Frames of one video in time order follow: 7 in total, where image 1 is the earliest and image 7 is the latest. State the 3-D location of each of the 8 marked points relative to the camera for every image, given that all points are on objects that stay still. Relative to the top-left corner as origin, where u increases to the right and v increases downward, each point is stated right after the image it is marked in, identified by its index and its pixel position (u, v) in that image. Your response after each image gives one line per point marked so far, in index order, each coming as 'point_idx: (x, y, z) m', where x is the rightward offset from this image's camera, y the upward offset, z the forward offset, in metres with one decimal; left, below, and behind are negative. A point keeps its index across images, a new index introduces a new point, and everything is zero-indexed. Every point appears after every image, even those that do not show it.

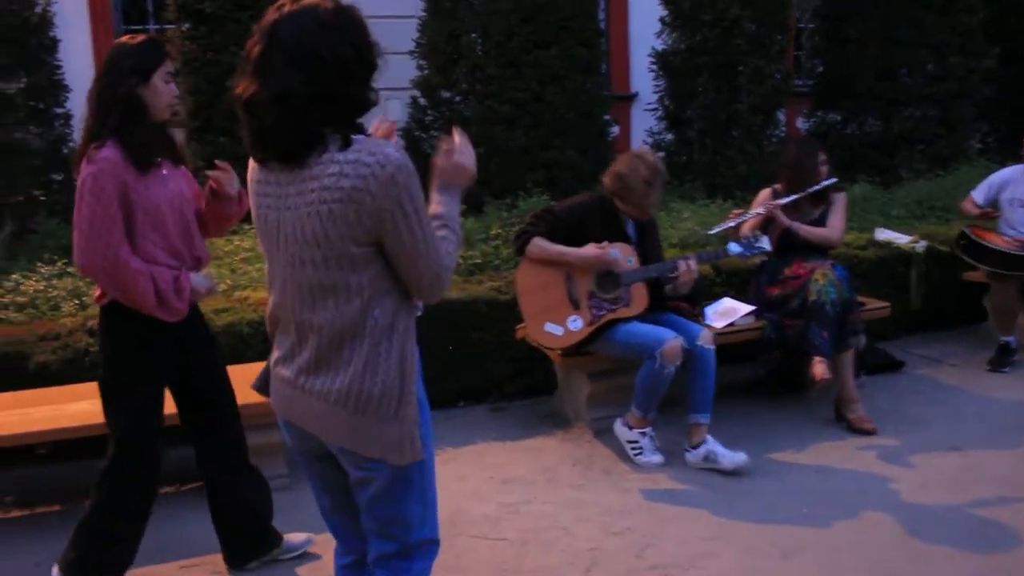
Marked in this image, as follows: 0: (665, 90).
0: (+1.5, +1.9, +9.3) m
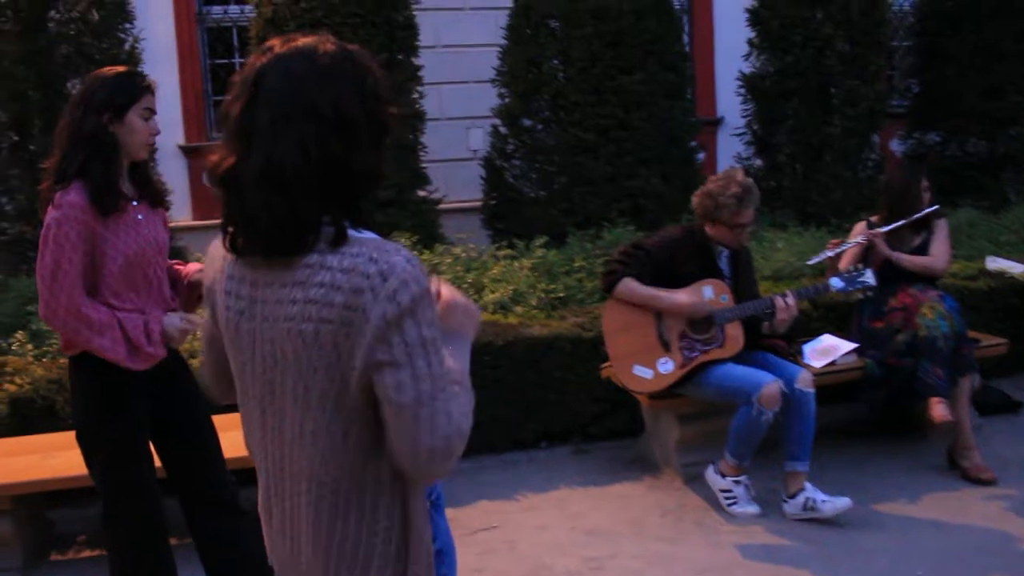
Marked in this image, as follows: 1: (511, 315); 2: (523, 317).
0: (+2.2, +1.6, +9.0) m
1: (0.0, -0.2, +5.6) m
2: (+0.1, -0.2, +5.5) m
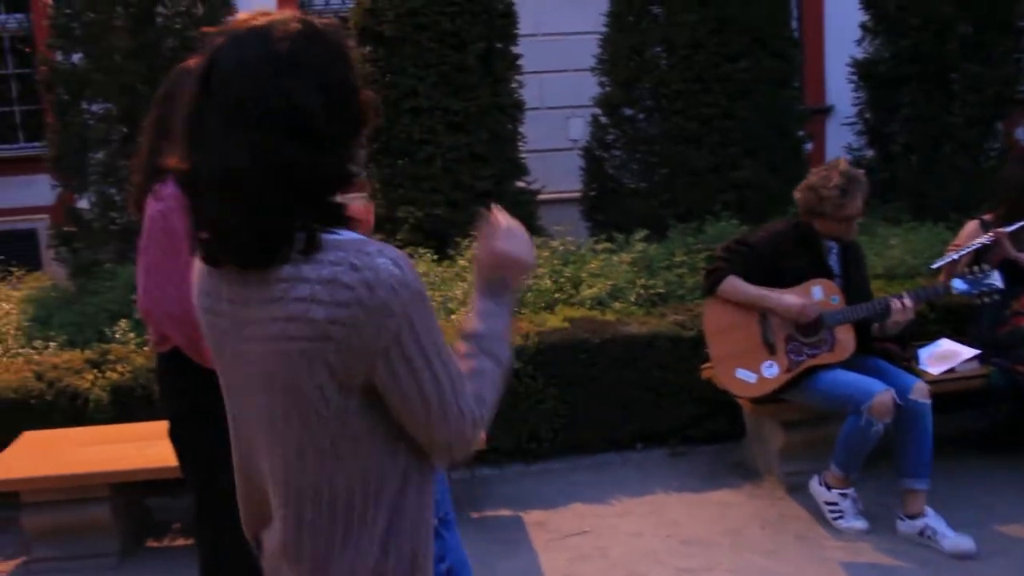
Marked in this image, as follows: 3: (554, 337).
0: (+3.1, +1.6, +8.6) m
1: (+0.5, -0.1, +5.5) m
2: (+0.6, -0.1, +5.4) m
3: (+0.2, -0.2, +4.9) m
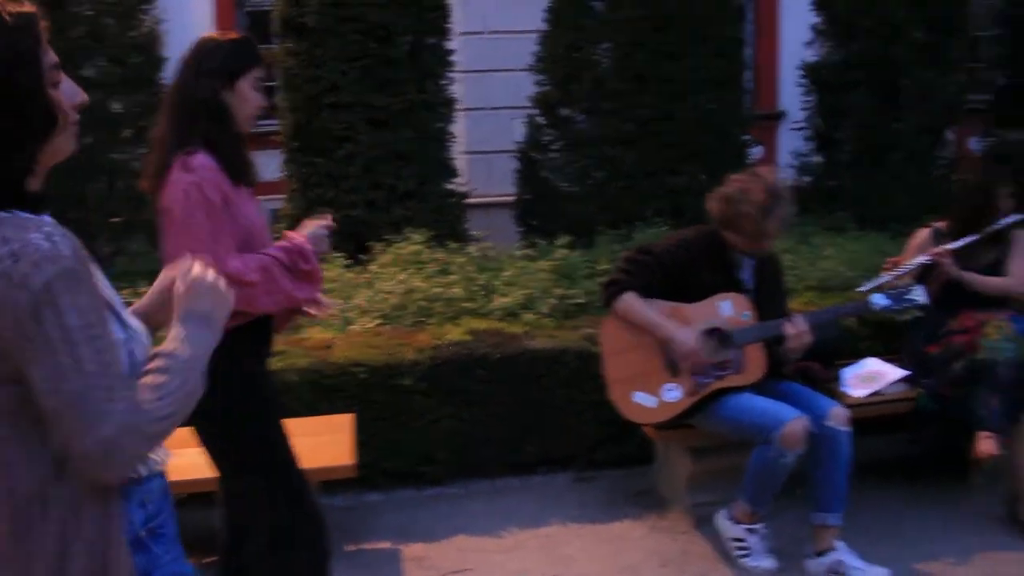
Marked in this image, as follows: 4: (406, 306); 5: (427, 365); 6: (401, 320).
0: (+2.6, +1.5, +8.2) m
1: (0.0, -0.2, +5.0) m
2: (+0.1, -0.2, +5.0) m
3: (-0.3, -0.3, +4.5) m
4: (-0.6, -0.1, +5.4) m
5: (-0.4, -0.4, +4.5) m
6: (-0.6, -0.2, +5.3) m
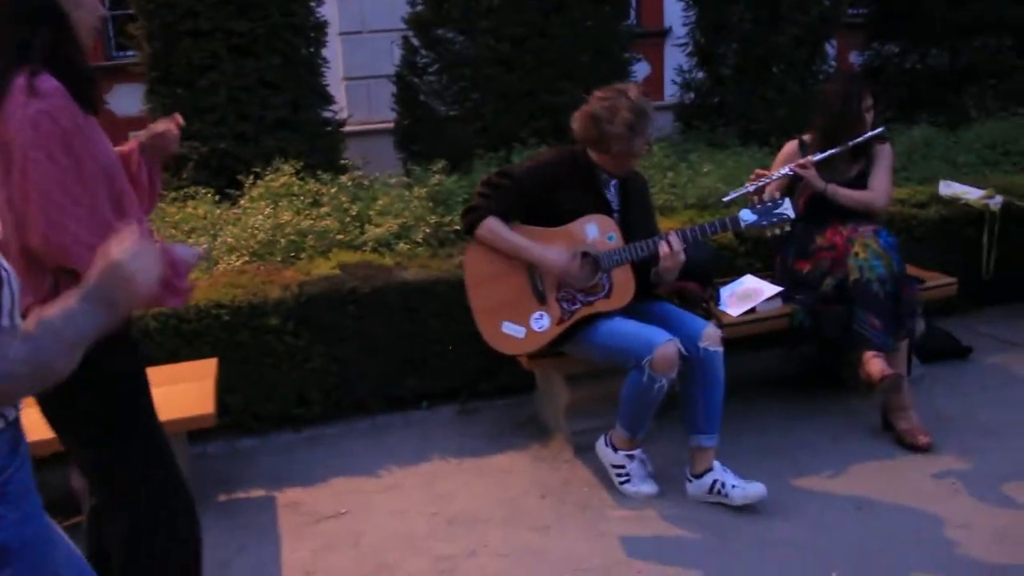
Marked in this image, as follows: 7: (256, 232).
0: (+1.5, +2.2, +8.1) m
1: (-0.6, +0.2, +4.9) m
2: (-0.5, +0.1, +4.8) m
3: (-0.9, 0.0, +4.3) m
4: (-1.2, +0.2, +5.1) m
5: (-1.0, -0.1, +4.3) m
6: (-1.3, +0.2, +5.1) m
7: (-1.4, +0.3, +5.2) m
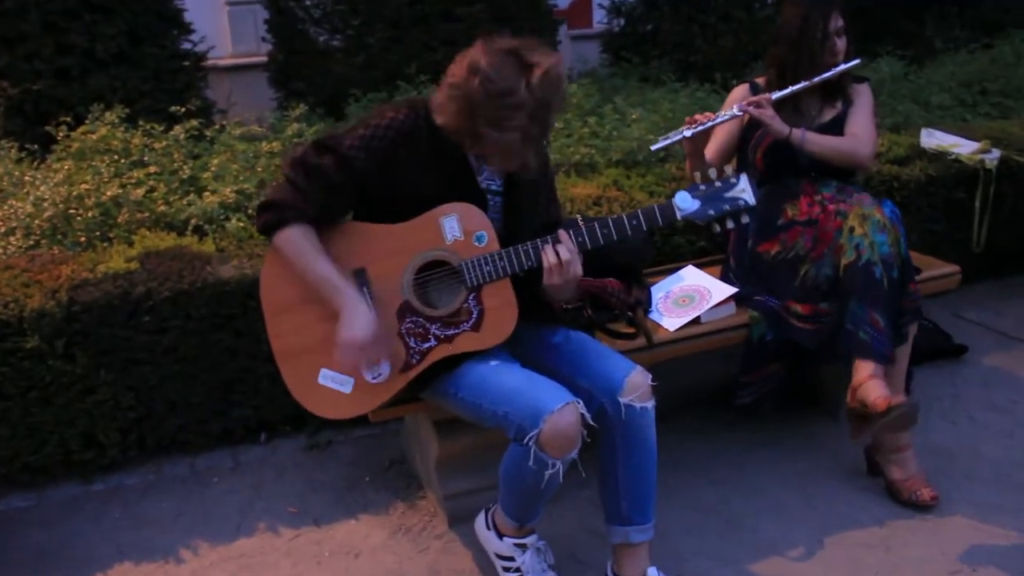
0: (+0.8, +2.5, +6.9) m
1: (-1.1, +0.2, +3.6) m
2: (-1.0, +0.2, +3.6) m
3: (-1.3, 0.0, +3.1) m
4: (-1.8, +0.3, +3.9) m
5: (-1.4, -0.1, +3.0) m
6: (-1.8, +0.2, +3.8) m
7: (-1.9, +0.3, +3.9) m
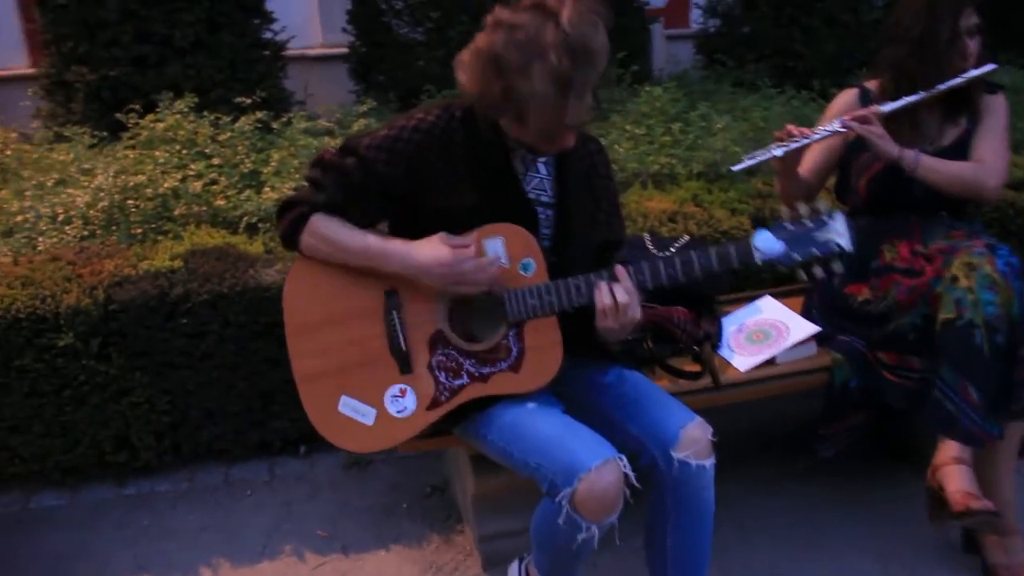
0: (+1.4, +2.4, +6.5) m
1: (-0.9, +0.2, +3.5) m
2: (-0.8, +0.2, +3.4) m
3: (-1.1, 0.0, +3.0) m
4: (-1.5, +0.3, +3.8) m
5: (-1.3, -0.1, +2.9) m
6: (-1.5, +0.2, +3.7) m
7: (-1.6, +0.4, +3.8) m
